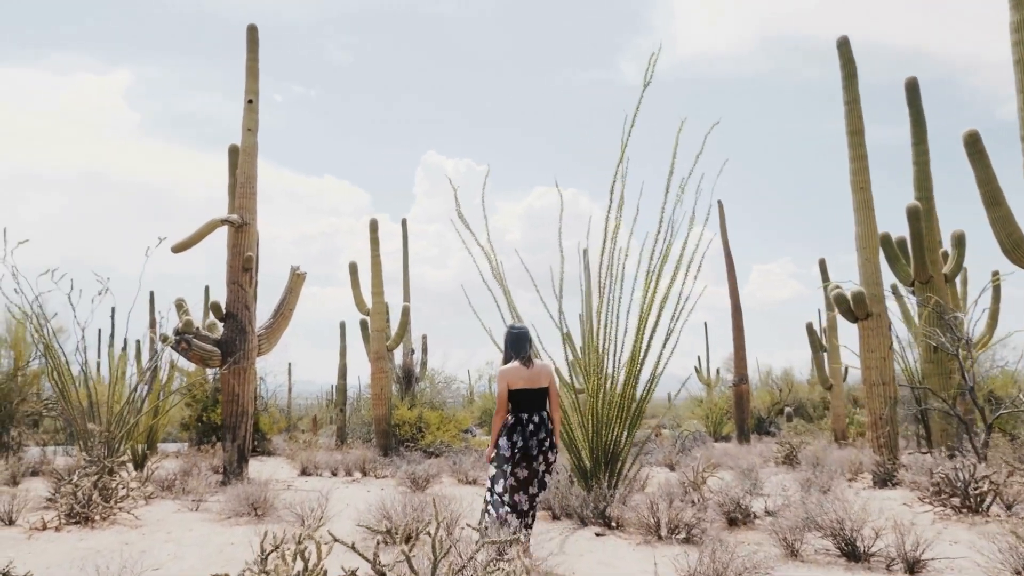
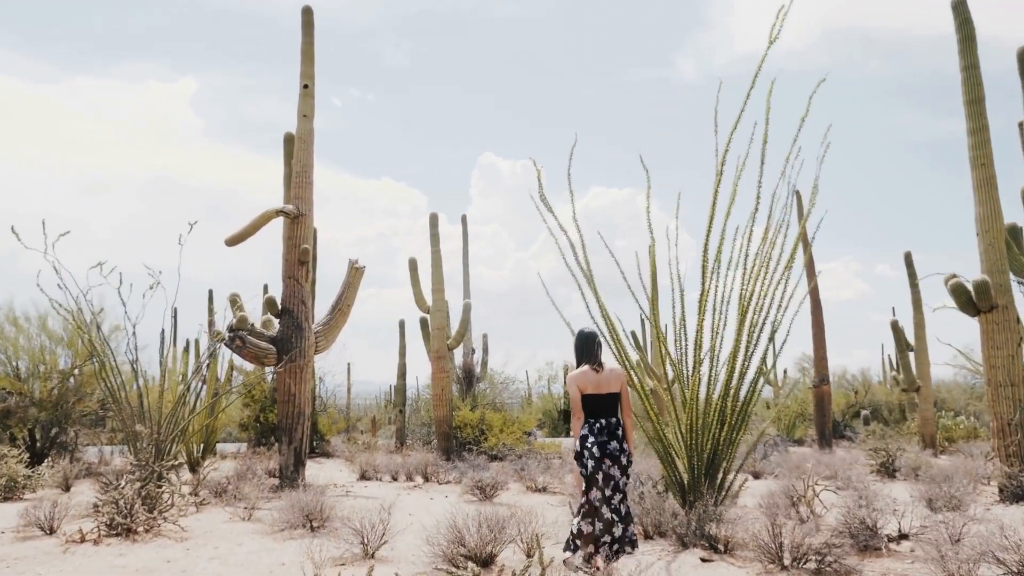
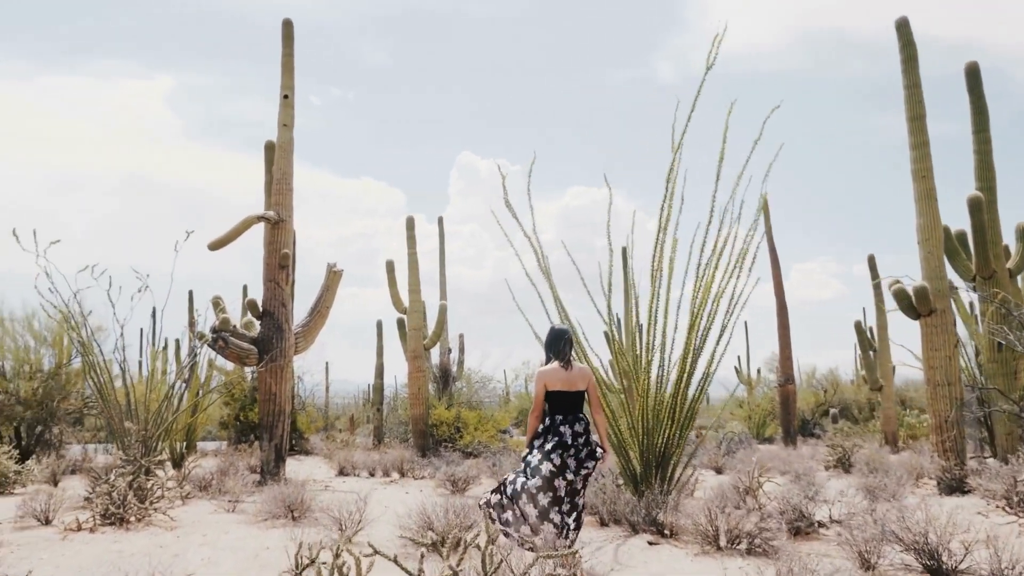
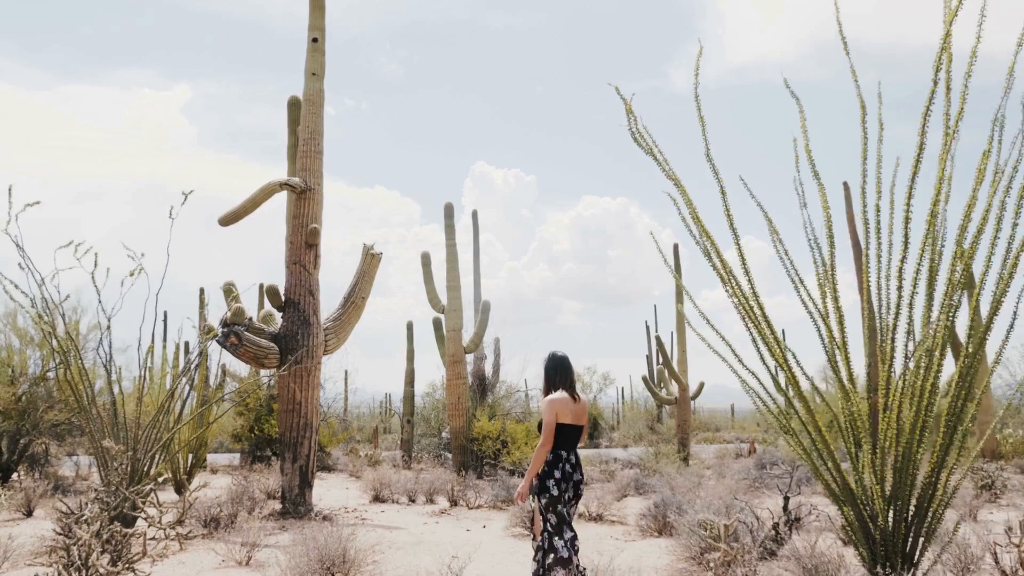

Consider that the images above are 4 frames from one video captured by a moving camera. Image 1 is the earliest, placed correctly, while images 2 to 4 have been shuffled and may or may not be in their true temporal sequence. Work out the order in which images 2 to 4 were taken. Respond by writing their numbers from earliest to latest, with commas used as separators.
3, 2, 4
